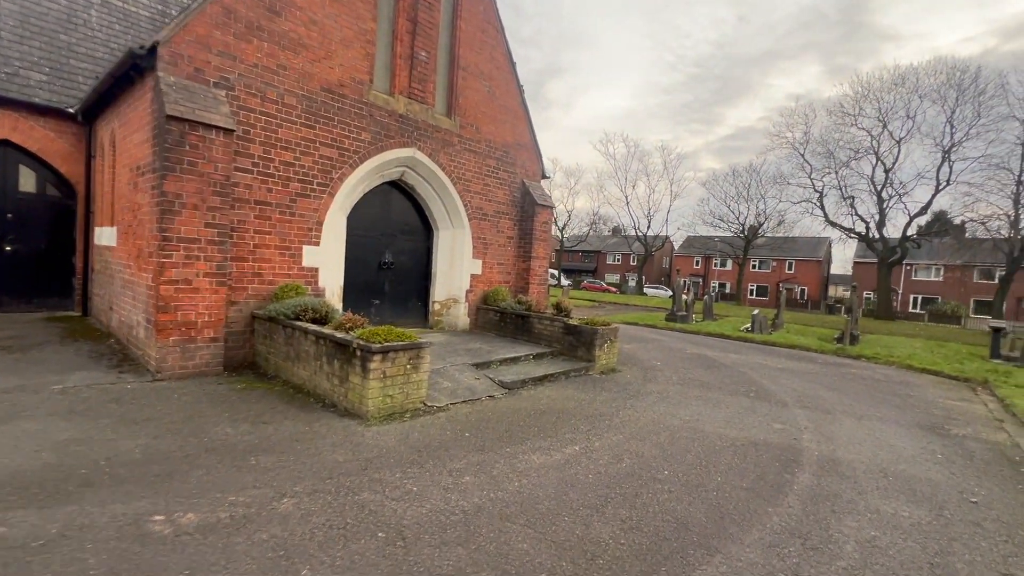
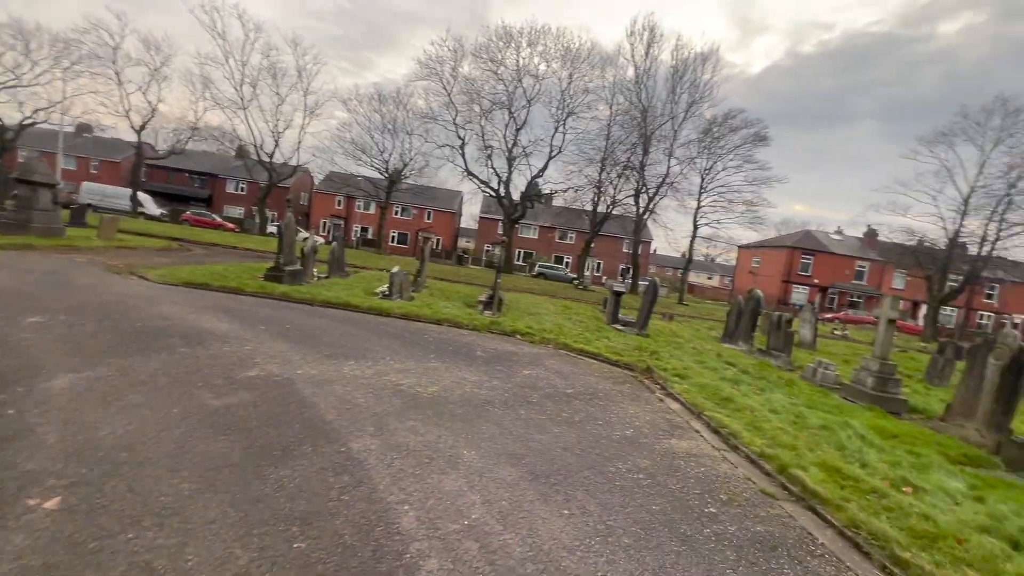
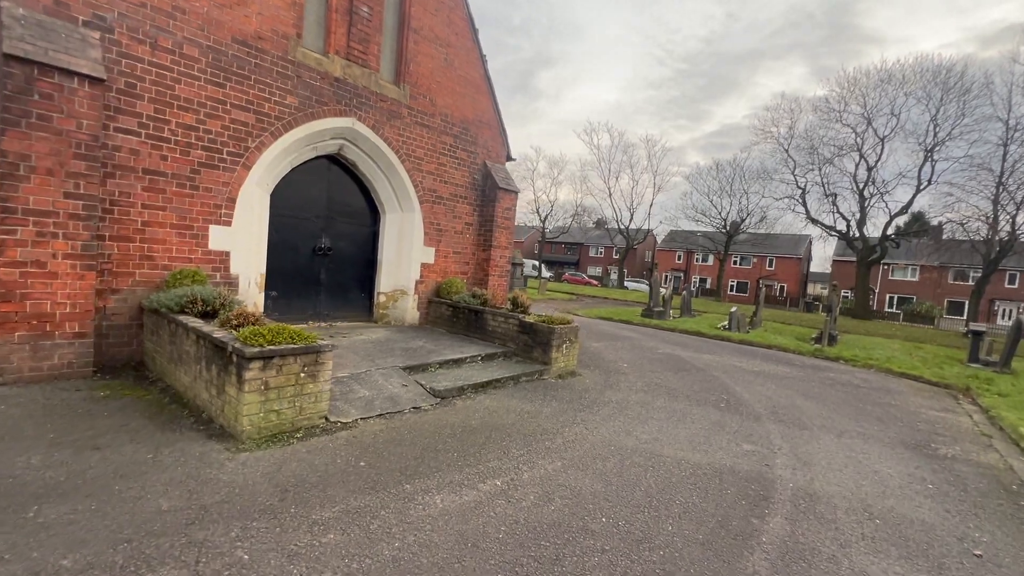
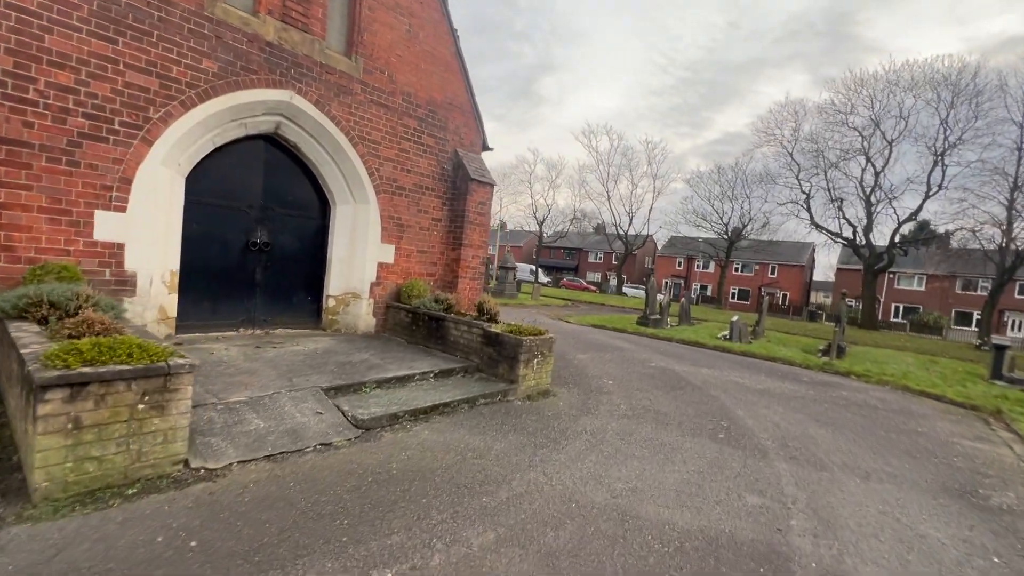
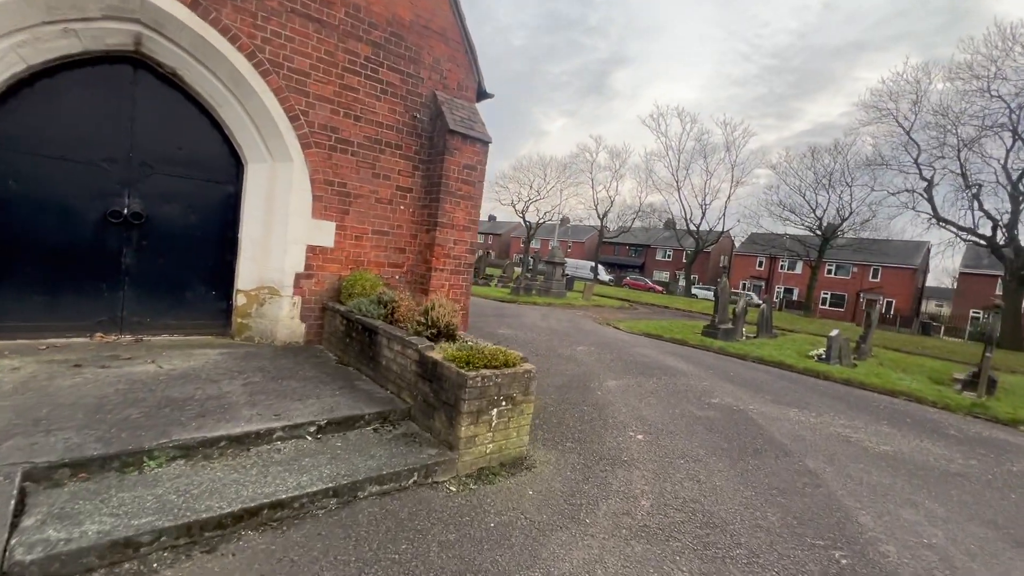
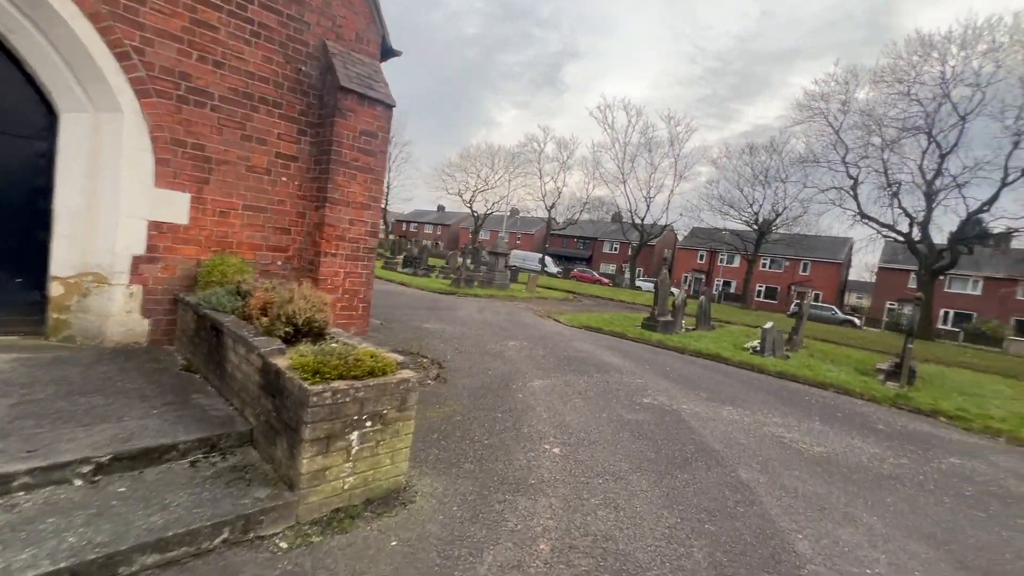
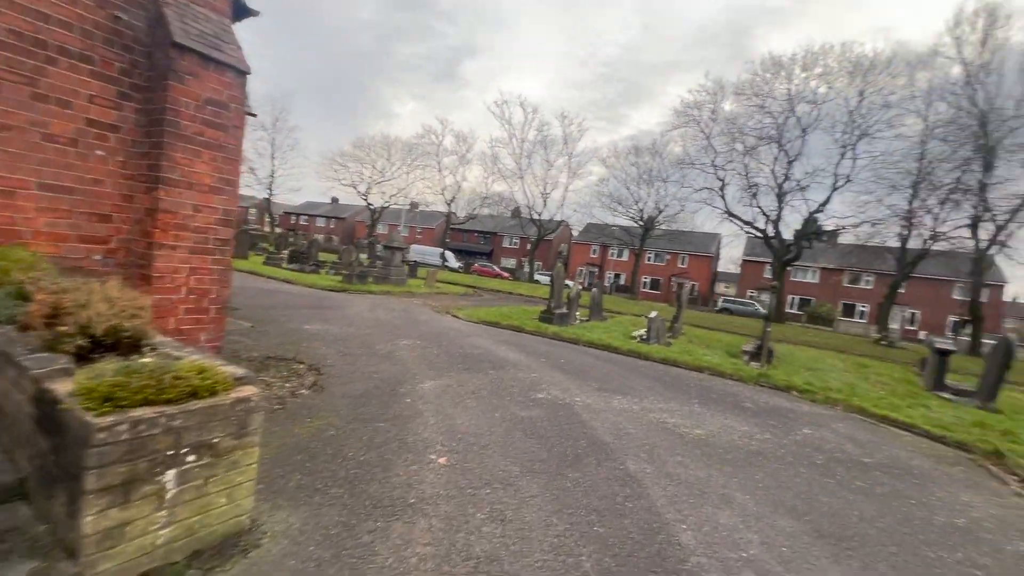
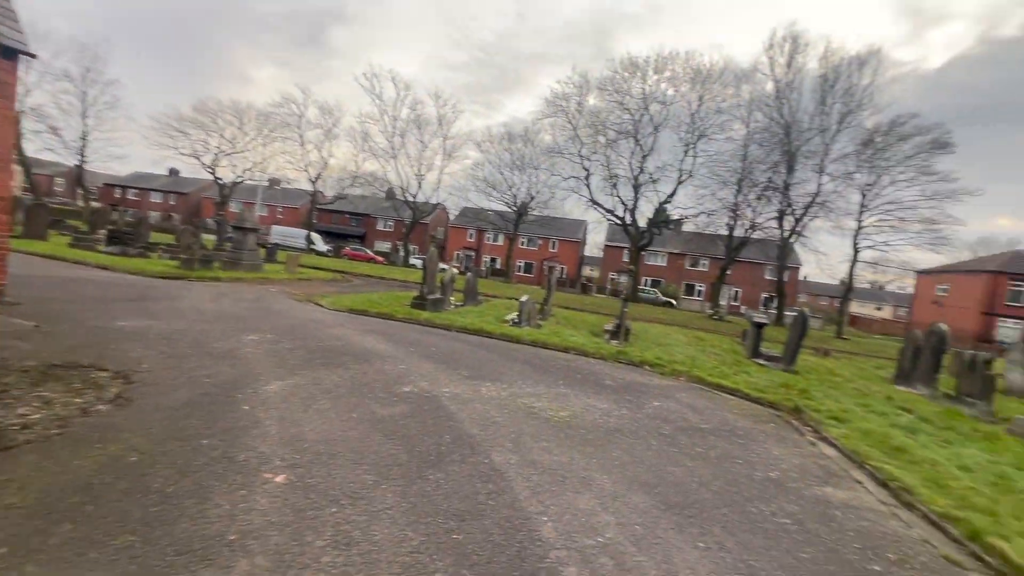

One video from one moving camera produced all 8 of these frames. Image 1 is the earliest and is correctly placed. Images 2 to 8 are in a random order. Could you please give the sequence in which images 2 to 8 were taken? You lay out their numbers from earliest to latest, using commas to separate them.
3, 4, 5, 6, 7, 8, 2
